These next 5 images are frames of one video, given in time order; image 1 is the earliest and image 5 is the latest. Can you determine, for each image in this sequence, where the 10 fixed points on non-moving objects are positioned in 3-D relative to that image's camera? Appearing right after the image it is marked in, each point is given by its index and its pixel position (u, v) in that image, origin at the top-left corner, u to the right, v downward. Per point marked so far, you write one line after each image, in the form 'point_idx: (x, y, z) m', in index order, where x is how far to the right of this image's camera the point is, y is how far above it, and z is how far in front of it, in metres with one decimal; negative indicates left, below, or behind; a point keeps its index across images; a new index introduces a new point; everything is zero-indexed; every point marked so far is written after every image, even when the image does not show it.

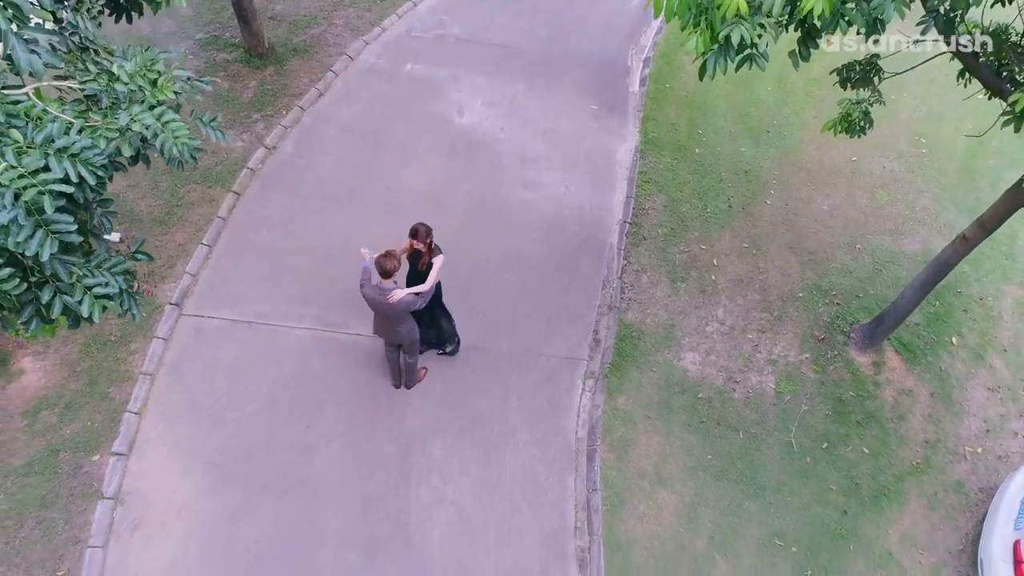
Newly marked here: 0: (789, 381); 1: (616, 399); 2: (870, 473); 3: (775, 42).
0: (+2.1, -0.7, +5.4) m
1: (+0.8, -0.8, +5.2) m
2: (+2.6, -1.3, +5.1) m
3: (+0.9, +0.9, +2.6) m
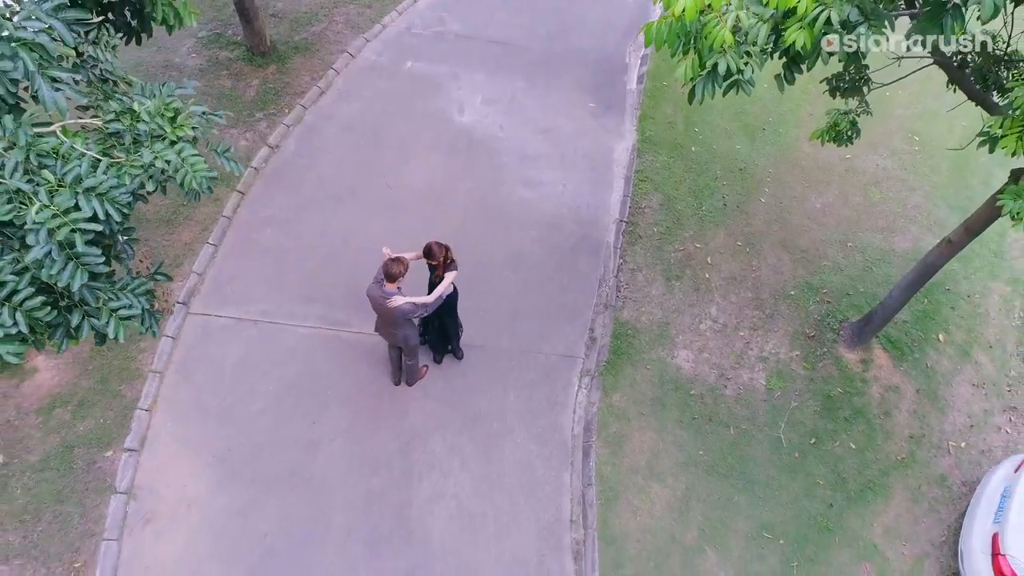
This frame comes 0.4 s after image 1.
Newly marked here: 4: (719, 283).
0: (+2.1, -0.7, +5.6) m
1: (+0.7, -0.8, +5.4) m
2: (+2.5, -1.3, +5.3) m
3: (+0.9, +0.8, +2.7) m
4: (+1.8, 0.0, +6.1) m
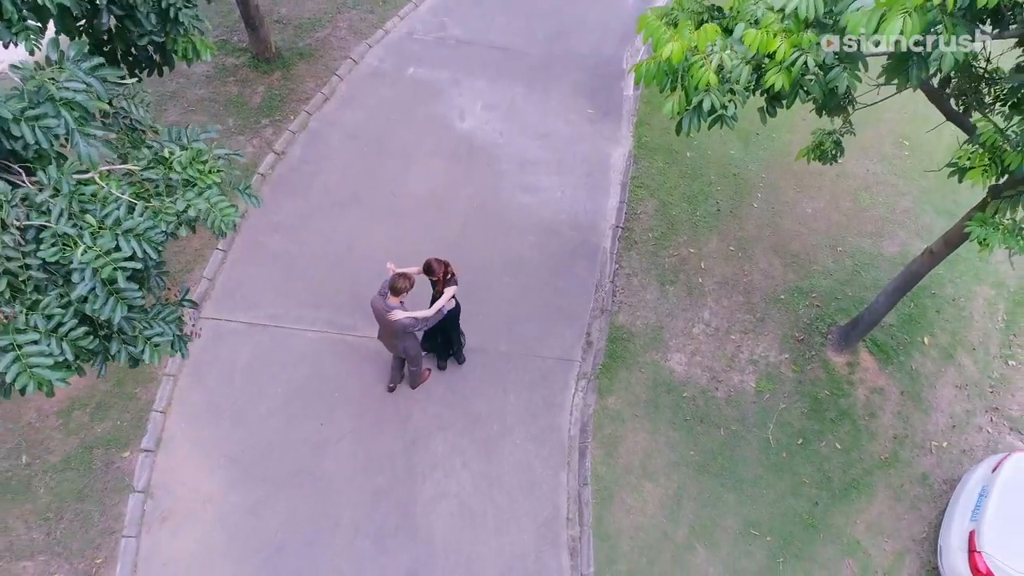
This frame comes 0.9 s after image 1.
0: (+2.1, -0.7, +5.8) m
1: (+0.7, -0.9, +5.6) m
2: (+2.5, -1.4, +5.5) m
3: (+0.9, +0.7, +2.9) m
4: (+1.8, 0.0, +6.3) m
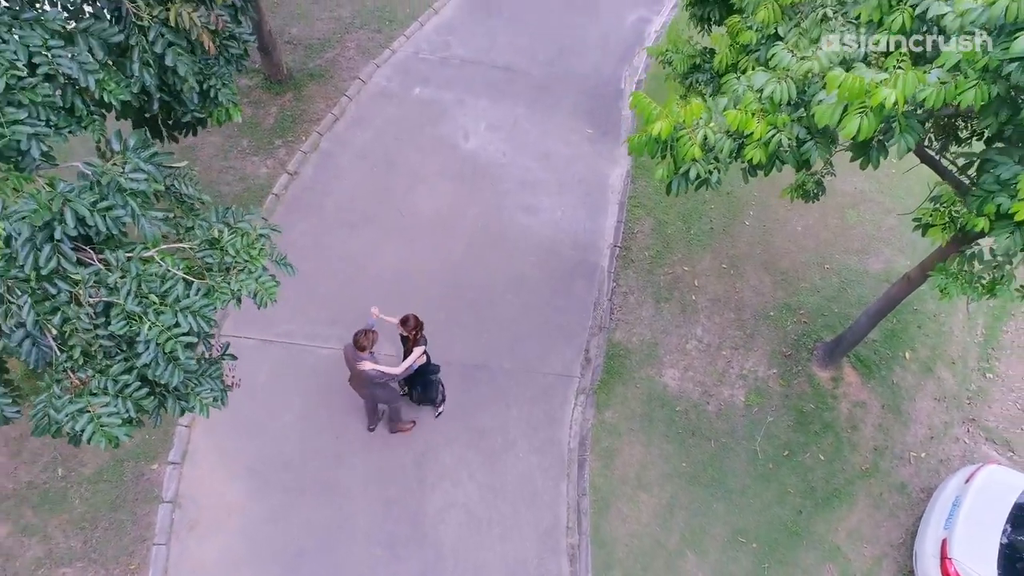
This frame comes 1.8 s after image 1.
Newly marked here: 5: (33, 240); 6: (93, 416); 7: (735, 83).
0: (+2.1, -0.9, +6.2) m
1: (+0.8, -1.0, +6.0) m
2: (+2.6, -1.6, +5.9) m
3: (+1.0, +0.5, +3.2) m
4: (+1.8, -0.2, +6.6) m
5: (-1.6, +0.2, +2.5) m
6: (-1.5, -0.4, +2.5) m
7: (+1.0, +1.0, +3.3) m
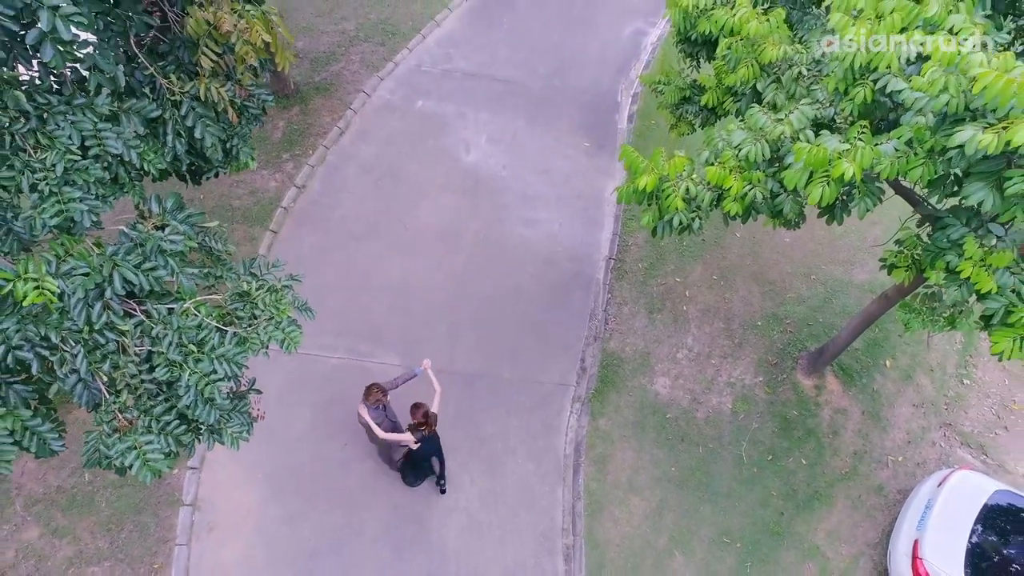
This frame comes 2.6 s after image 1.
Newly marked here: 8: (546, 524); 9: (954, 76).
0: (+2.1, -1.0, +6.5) m
1: (+0.8, -1.2, +6.3) m
2: (+2.6, -1.7, +6.2) m
3: (+0.9, +0.3, +3.5) m
4: (+1.8, -0.3, +6.9) m
5: (-1.6, 0.0, +2.8) m
6: (-1.5, -0.6, +2.9) m
7: (+1.0, +0.8, +3.6) m
8: (+0.3, -1.9, +5.8) m
9: (+1.6, +0.7, +2.6) m
